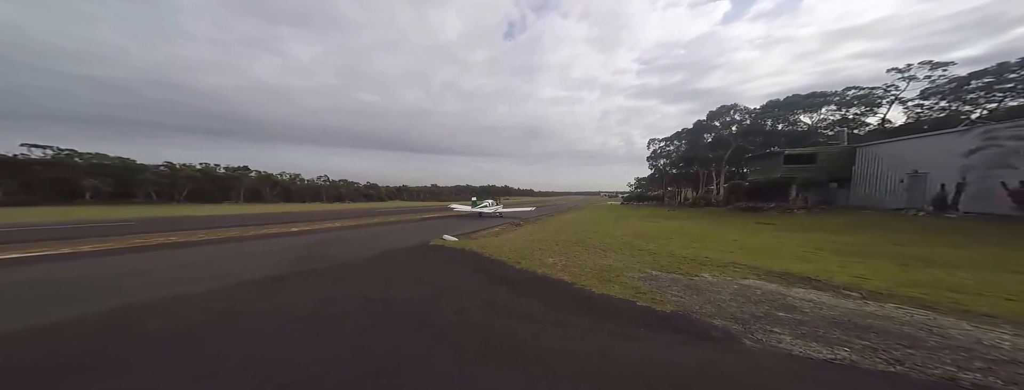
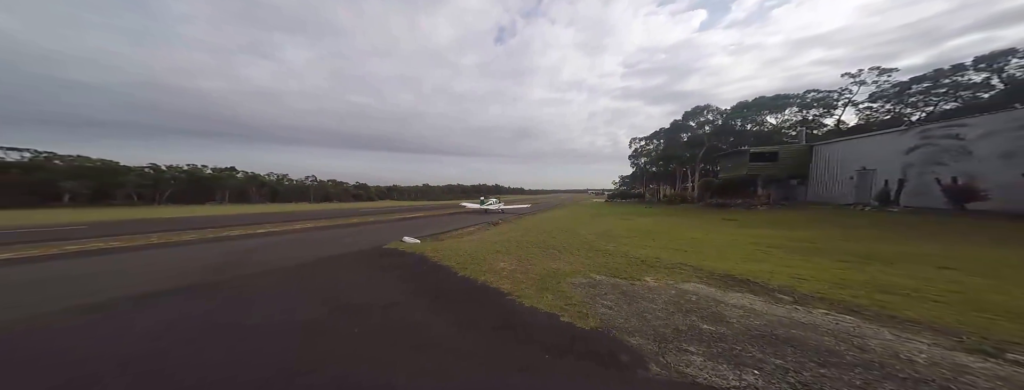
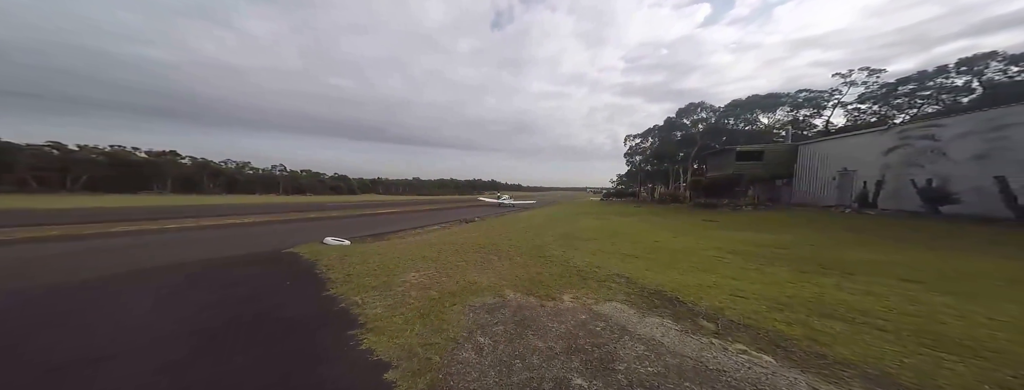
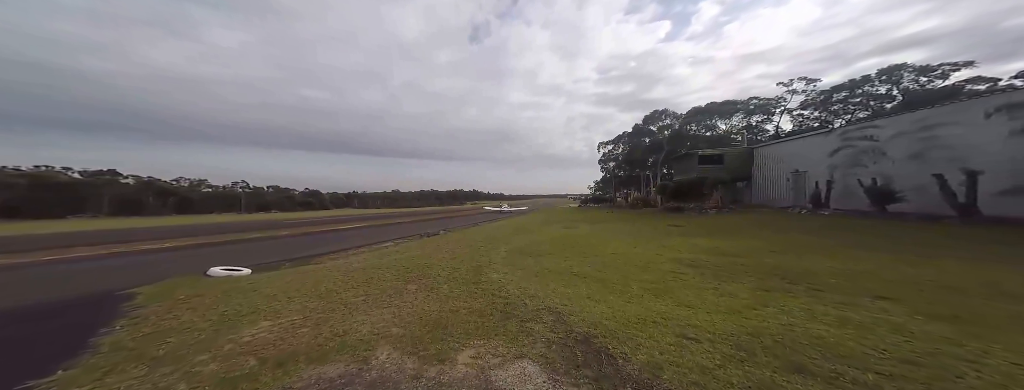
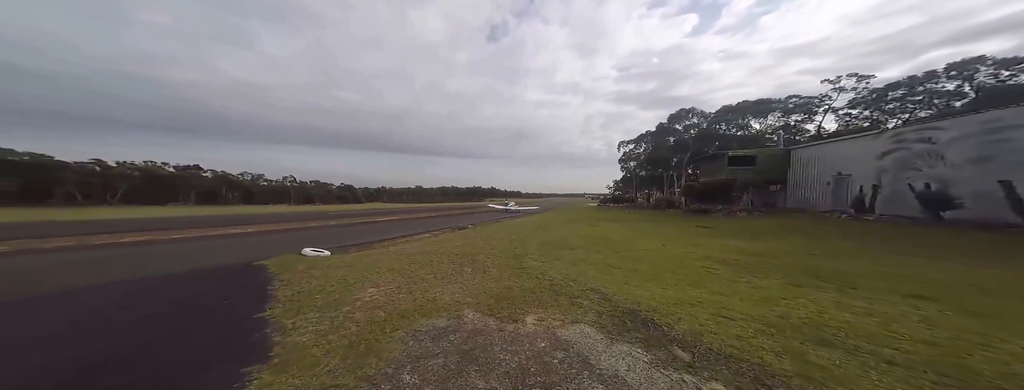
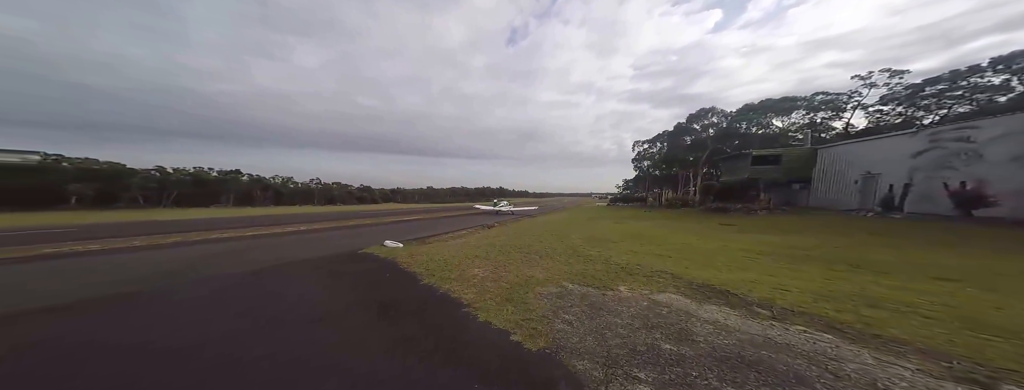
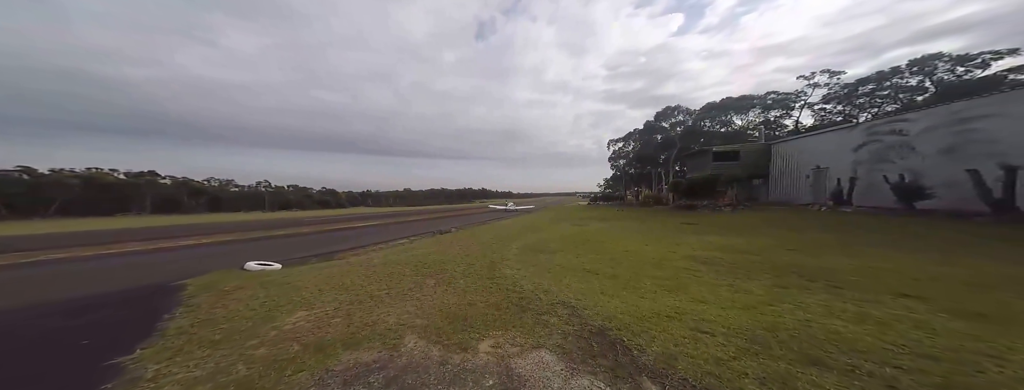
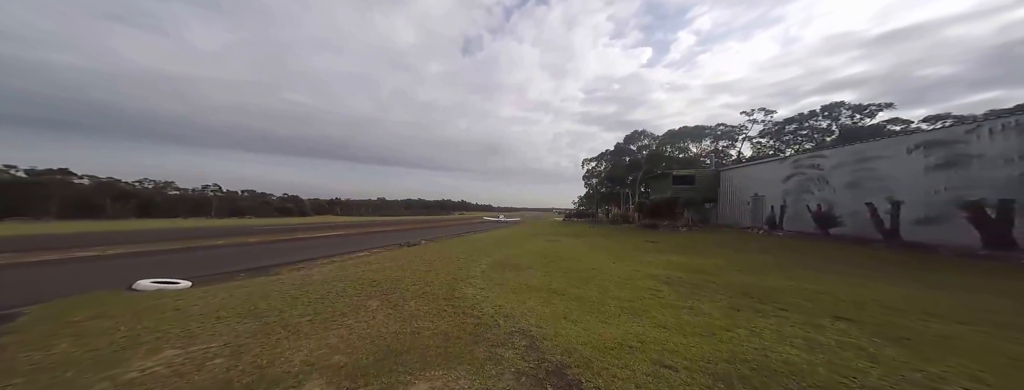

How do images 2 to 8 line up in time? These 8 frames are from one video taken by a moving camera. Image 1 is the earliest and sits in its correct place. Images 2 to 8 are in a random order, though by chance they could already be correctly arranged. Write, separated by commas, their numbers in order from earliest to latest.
2, 6, 3, 5, 7, 4, 8
